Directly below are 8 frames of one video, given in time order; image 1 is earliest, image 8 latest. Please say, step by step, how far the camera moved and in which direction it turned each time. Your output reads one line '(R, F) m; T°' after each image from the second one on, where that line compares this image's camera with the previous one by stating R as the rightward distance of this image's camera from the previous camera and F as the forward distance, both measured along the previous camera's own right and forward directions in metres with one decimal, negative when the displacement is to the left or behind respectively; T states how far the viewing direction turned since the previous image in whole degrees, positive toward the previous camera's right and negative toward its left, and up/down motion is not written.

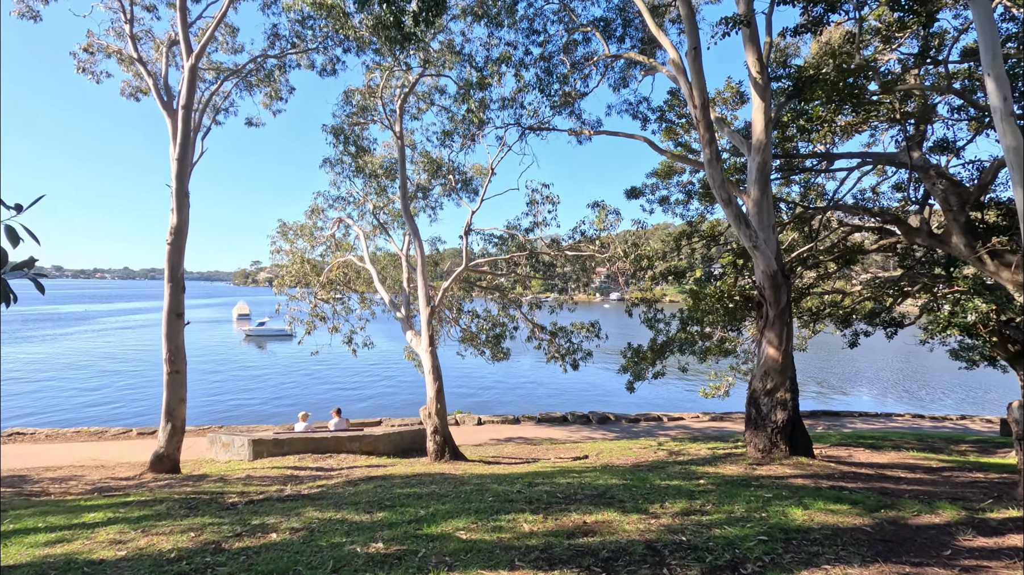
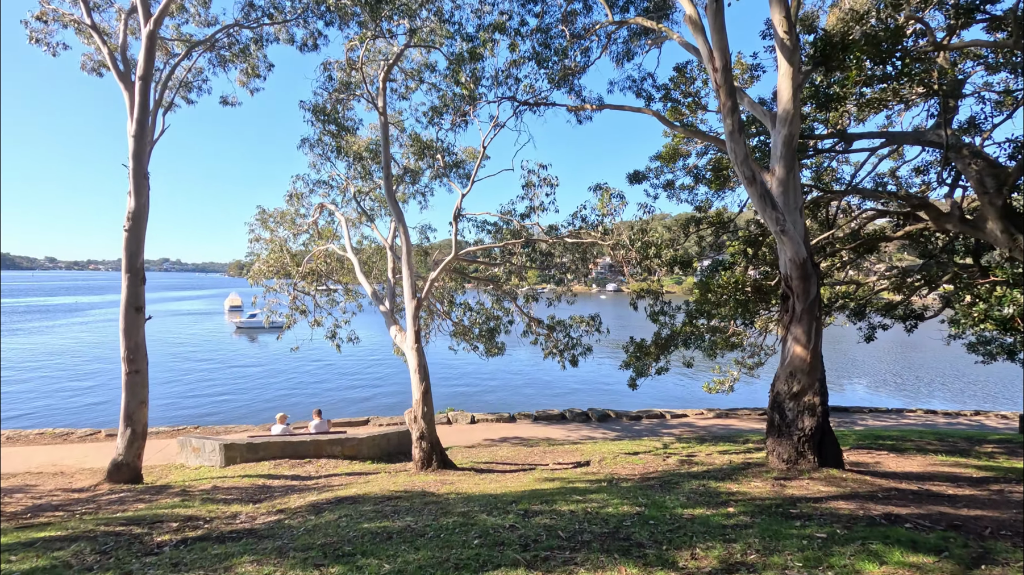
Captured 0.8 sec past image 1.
(0.0, +0.7) m; 0°
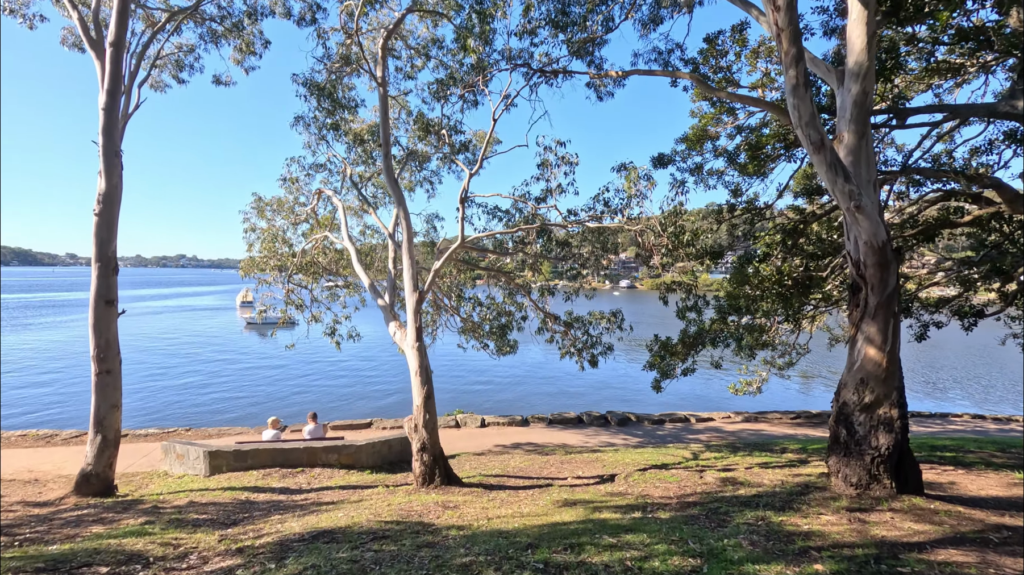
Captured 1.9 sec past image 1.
(0.0, +0.8) m; -1°
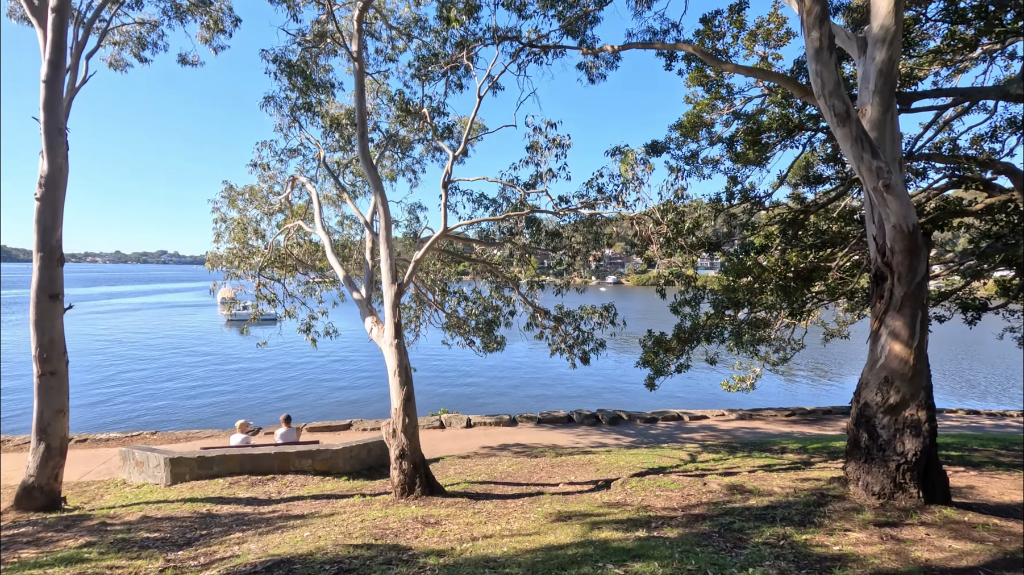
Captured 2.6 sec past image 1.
(0.0, +0.5) m; +1°
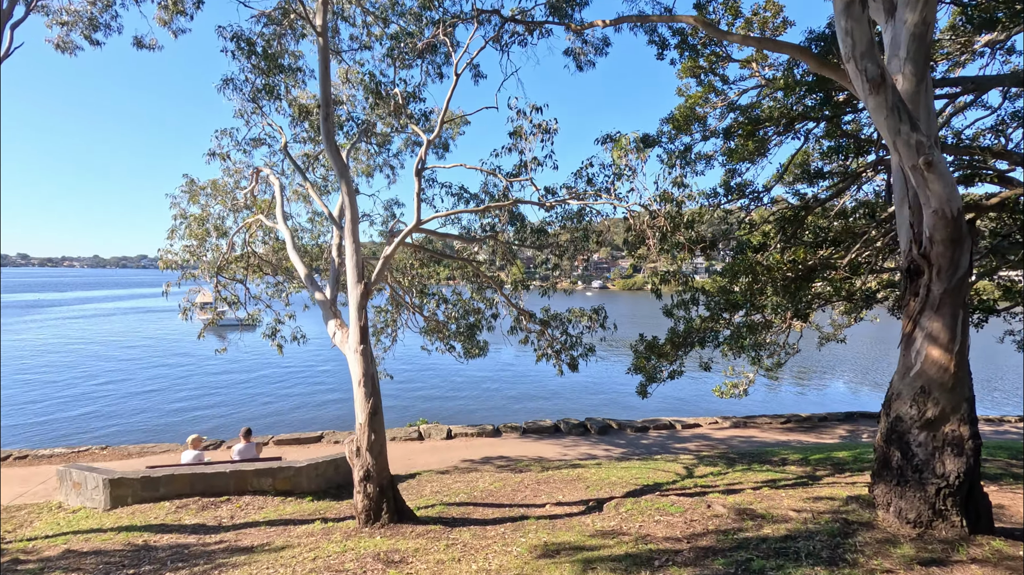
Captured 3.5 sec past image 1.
(+0.1, +0.6) m; +1°
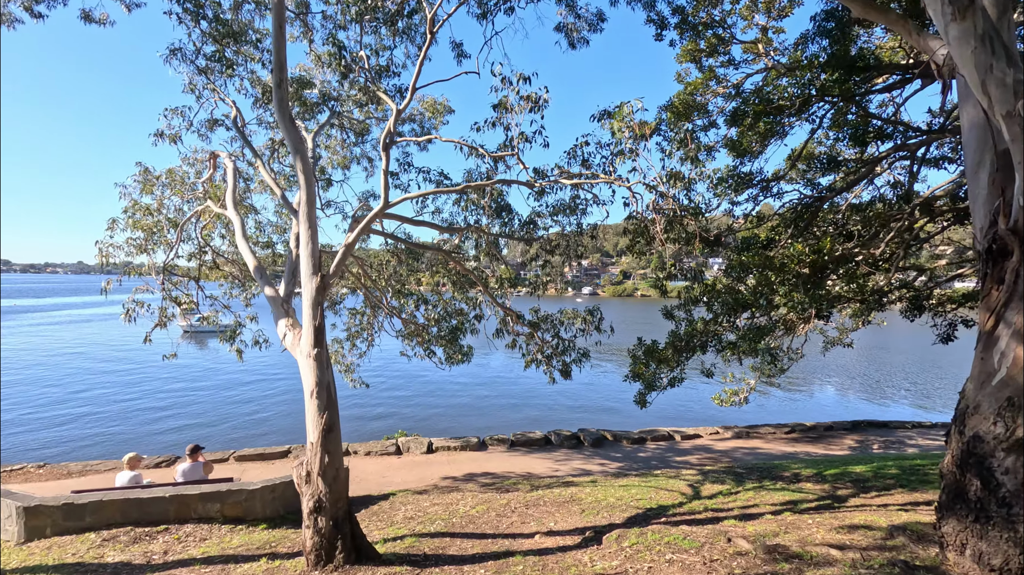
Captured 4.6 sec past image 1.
(+0.1, +0.8) m; +1°
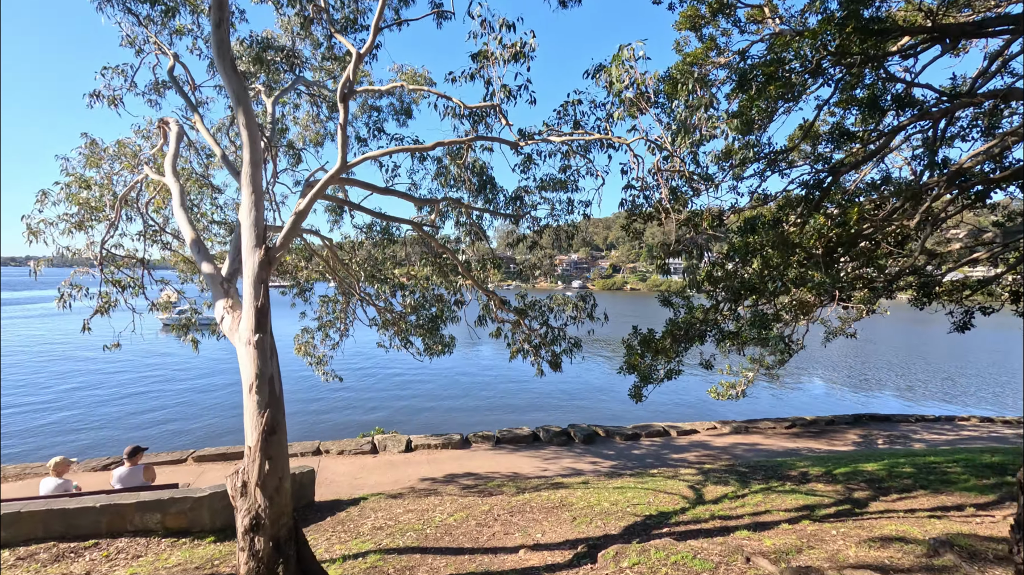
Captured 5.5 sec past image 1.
(+0.1, +0.7) m; +1°
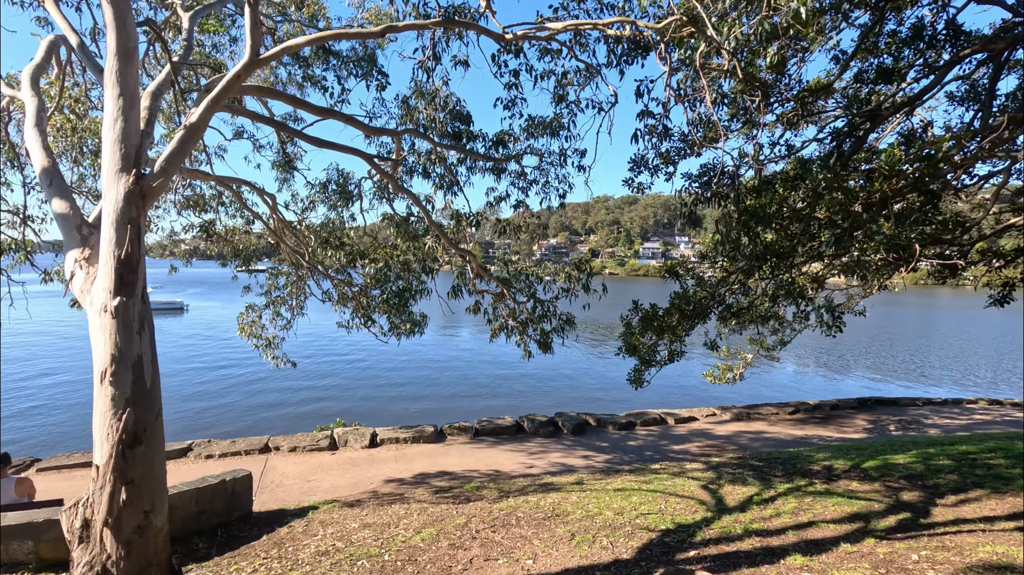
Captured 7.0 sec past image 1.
(0.0, +1.1) m; +2°
